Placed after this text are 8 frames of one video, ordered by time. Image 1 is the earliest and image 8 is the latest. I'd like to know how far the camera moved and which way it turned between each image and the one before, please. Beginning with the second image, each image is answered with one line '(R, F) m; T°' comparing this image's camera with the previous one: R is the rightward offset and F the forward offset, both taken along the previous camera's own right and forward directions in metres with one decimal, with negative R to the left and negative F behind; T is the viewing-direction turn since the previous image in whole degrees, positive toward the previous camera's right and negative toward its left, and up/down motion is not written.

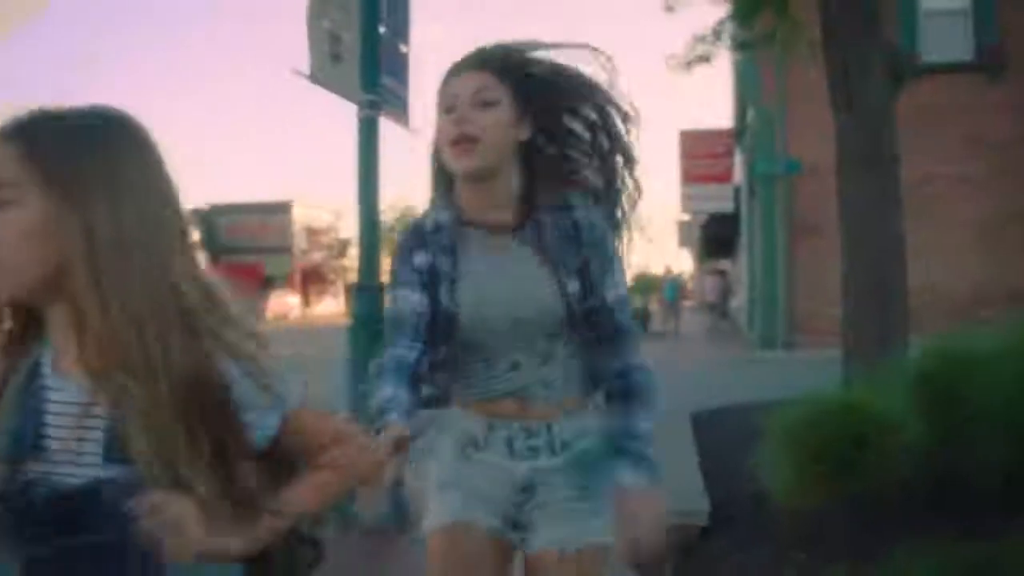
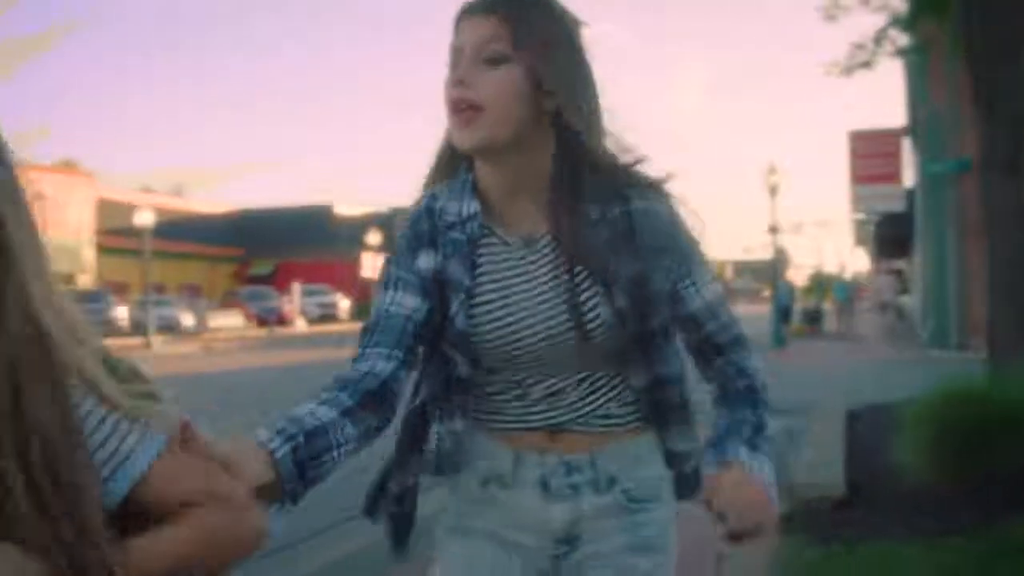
(+0.1, -0.8) m; -8°
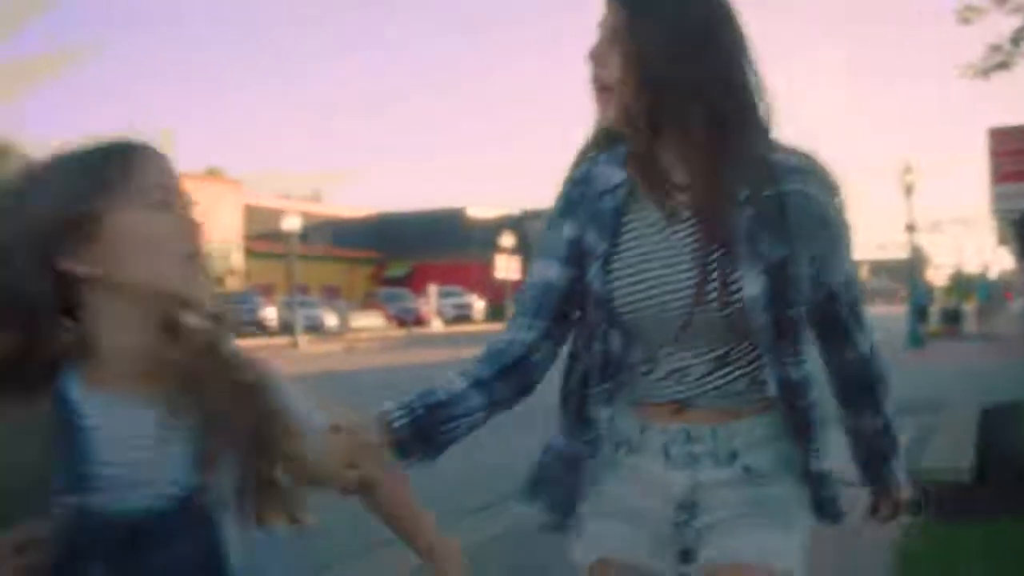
(0.0, -0.4) m; -6°
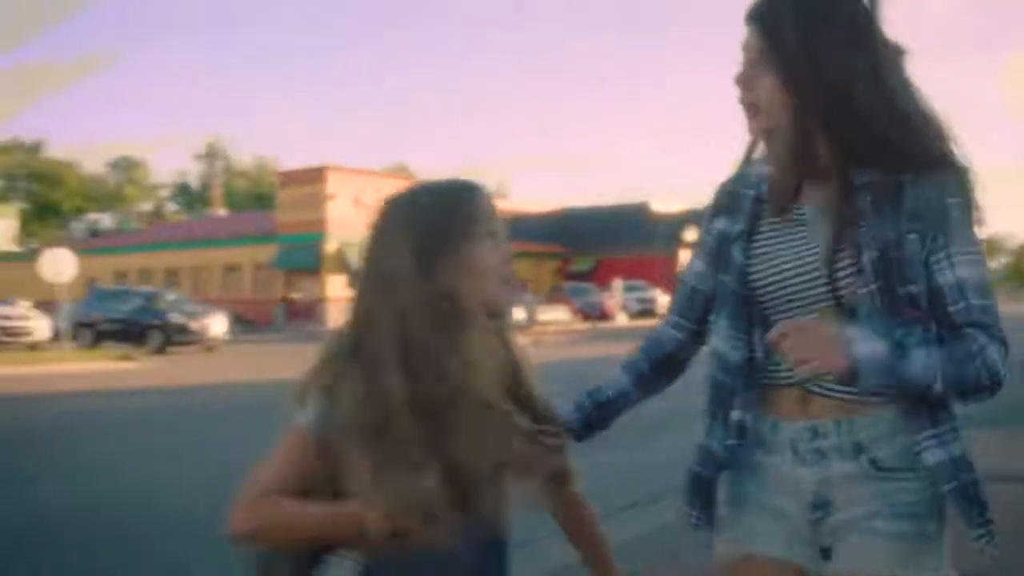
(0.0, -0.5) m; -8°
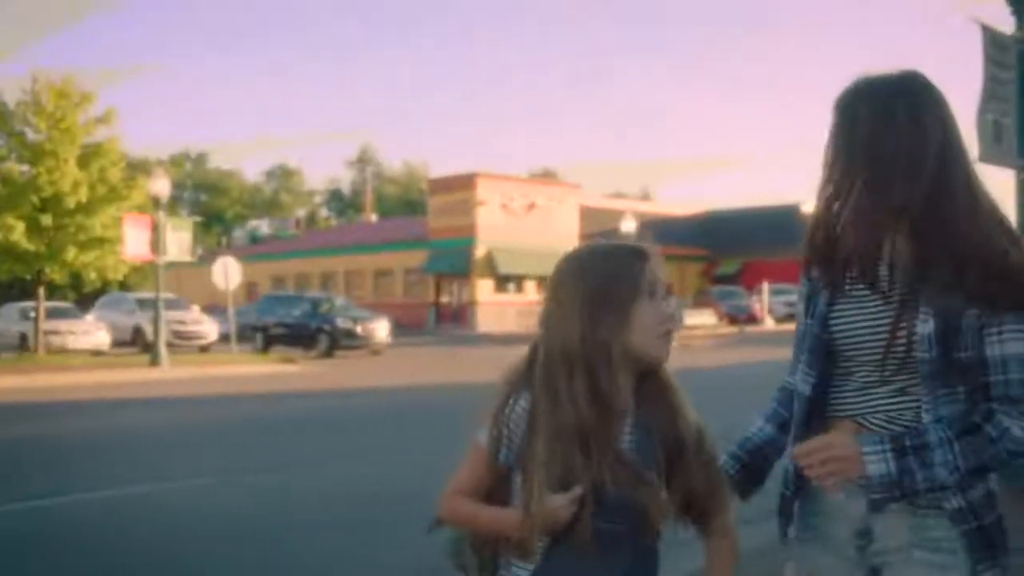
(0.0, -0.3) m; -7°
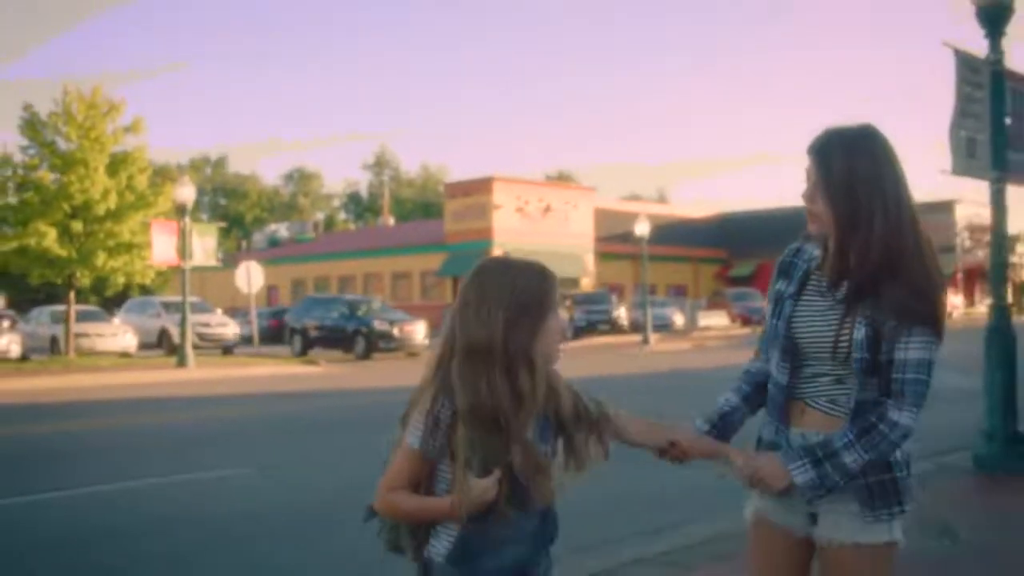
(0.0, -0.4) m; -1°
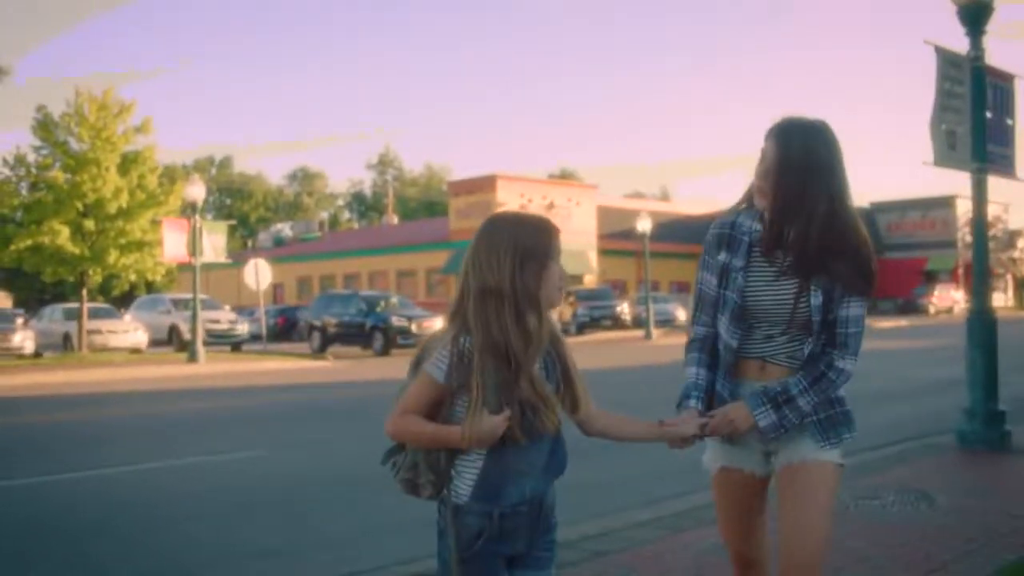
(0.0, -0.3) m; 0°
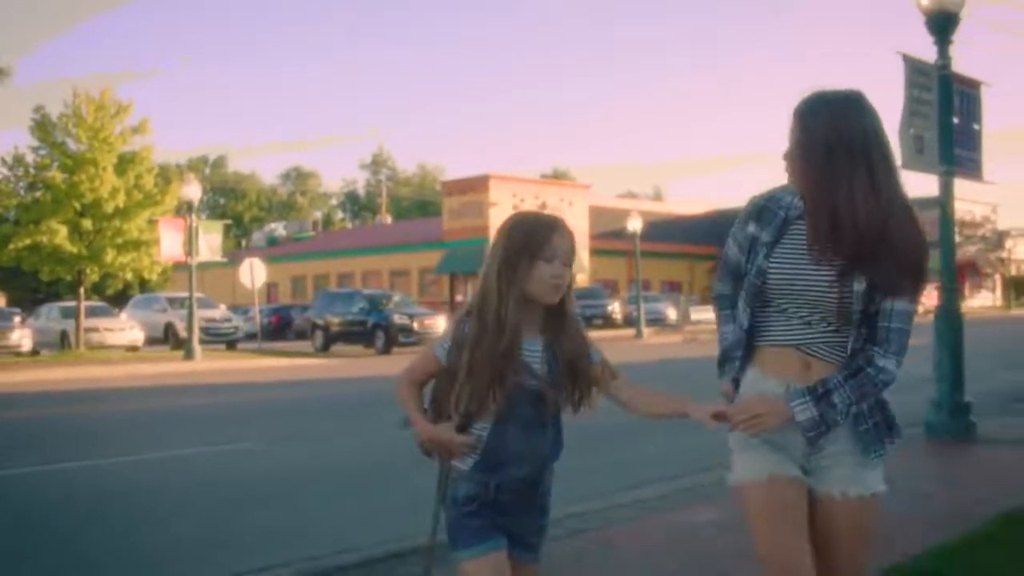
(0.0, -0.2) m; 0°
